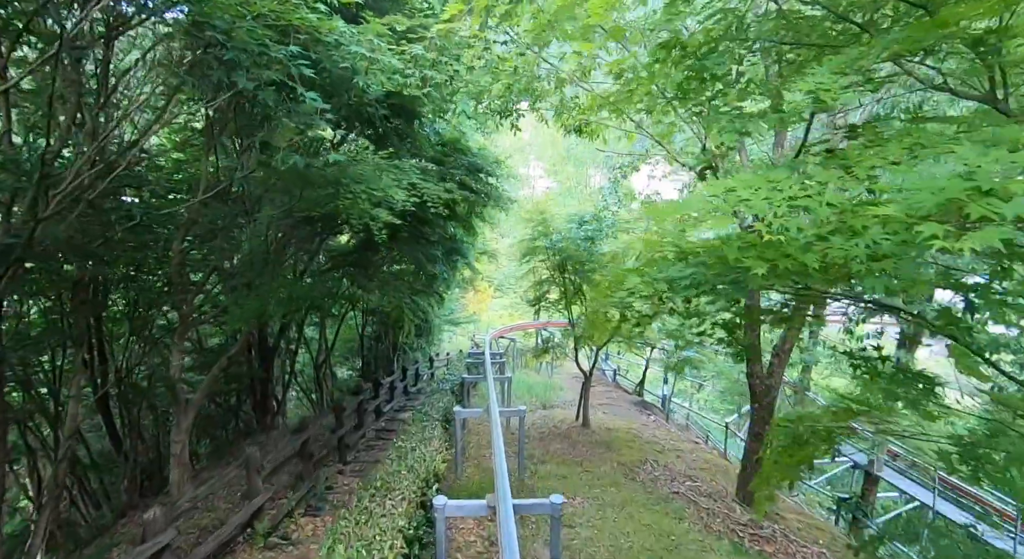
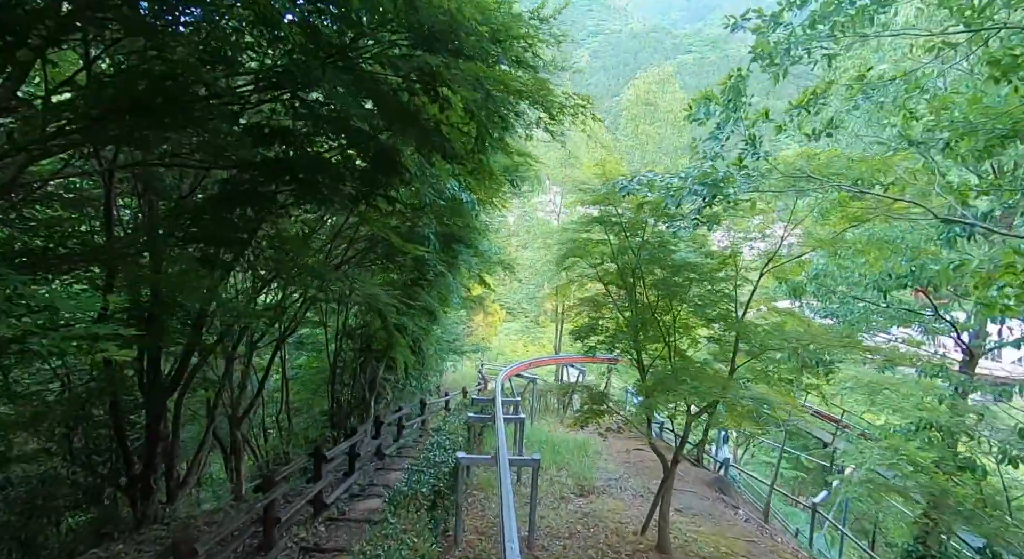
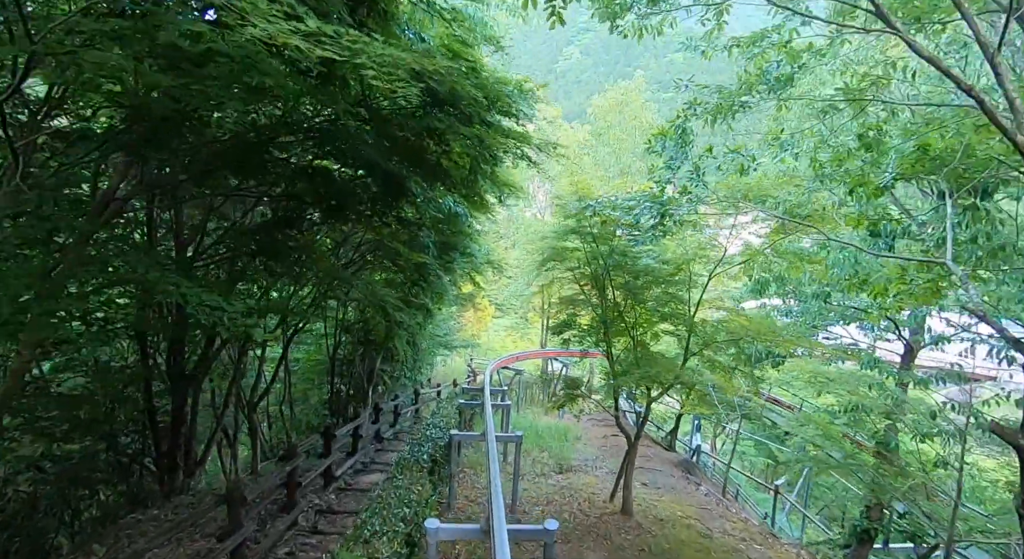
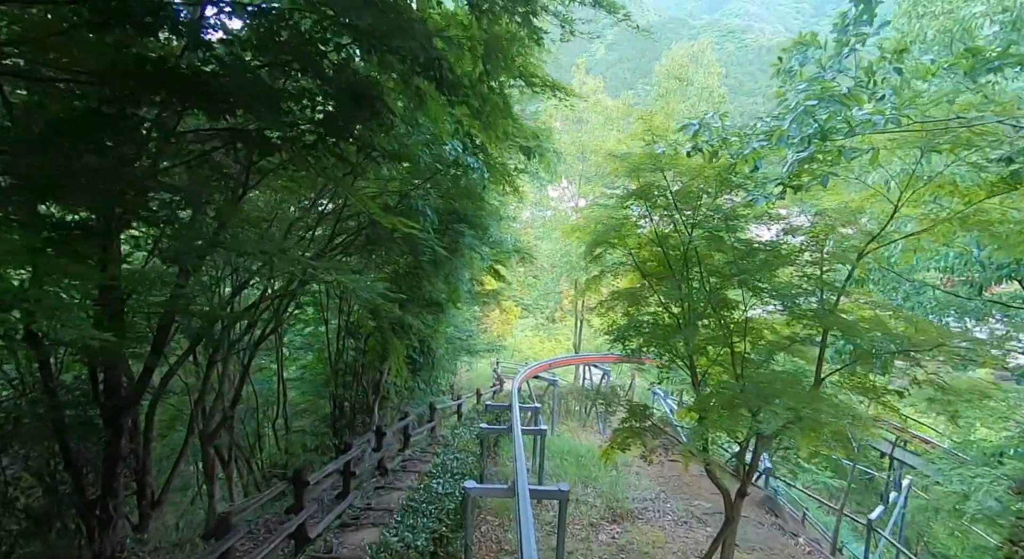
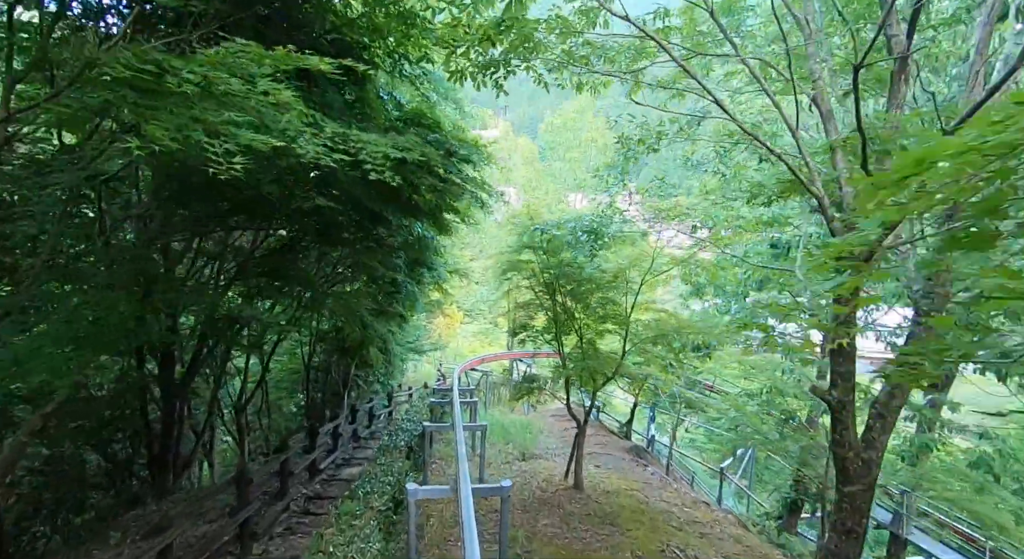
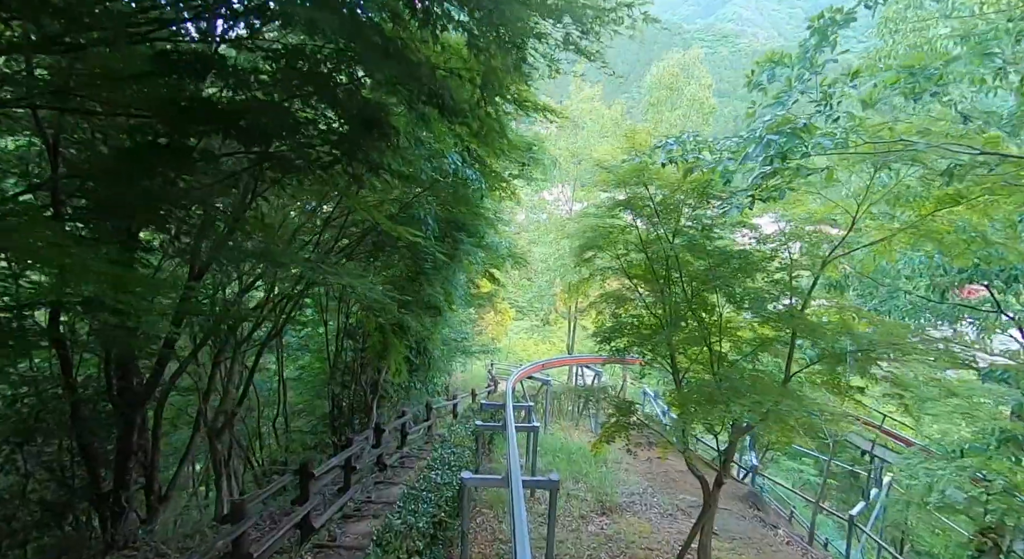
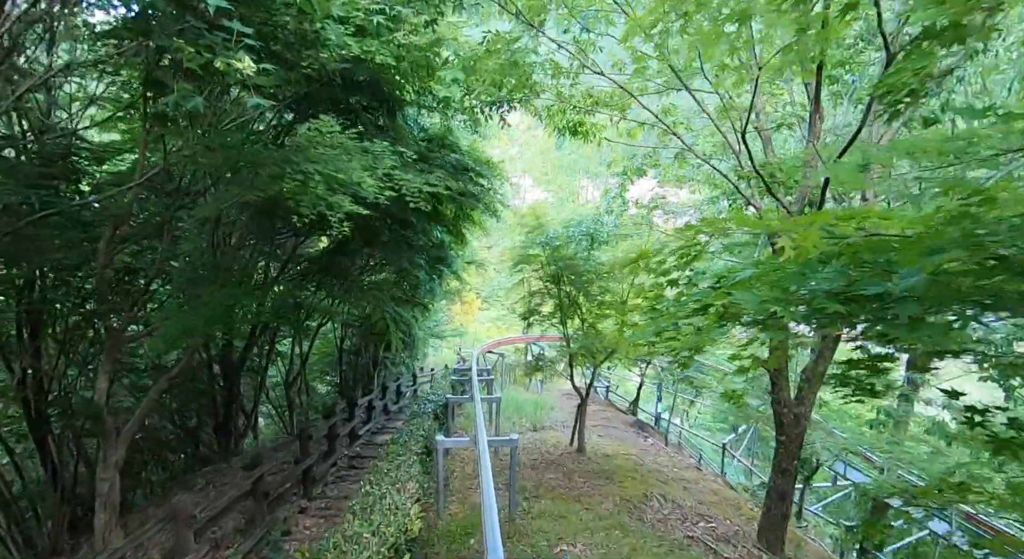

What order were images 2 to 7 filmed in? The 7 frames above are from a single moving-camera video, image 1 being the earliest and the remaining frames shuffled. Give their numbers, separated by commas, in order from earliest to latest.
7, 5, 3, 2, 6, 4
